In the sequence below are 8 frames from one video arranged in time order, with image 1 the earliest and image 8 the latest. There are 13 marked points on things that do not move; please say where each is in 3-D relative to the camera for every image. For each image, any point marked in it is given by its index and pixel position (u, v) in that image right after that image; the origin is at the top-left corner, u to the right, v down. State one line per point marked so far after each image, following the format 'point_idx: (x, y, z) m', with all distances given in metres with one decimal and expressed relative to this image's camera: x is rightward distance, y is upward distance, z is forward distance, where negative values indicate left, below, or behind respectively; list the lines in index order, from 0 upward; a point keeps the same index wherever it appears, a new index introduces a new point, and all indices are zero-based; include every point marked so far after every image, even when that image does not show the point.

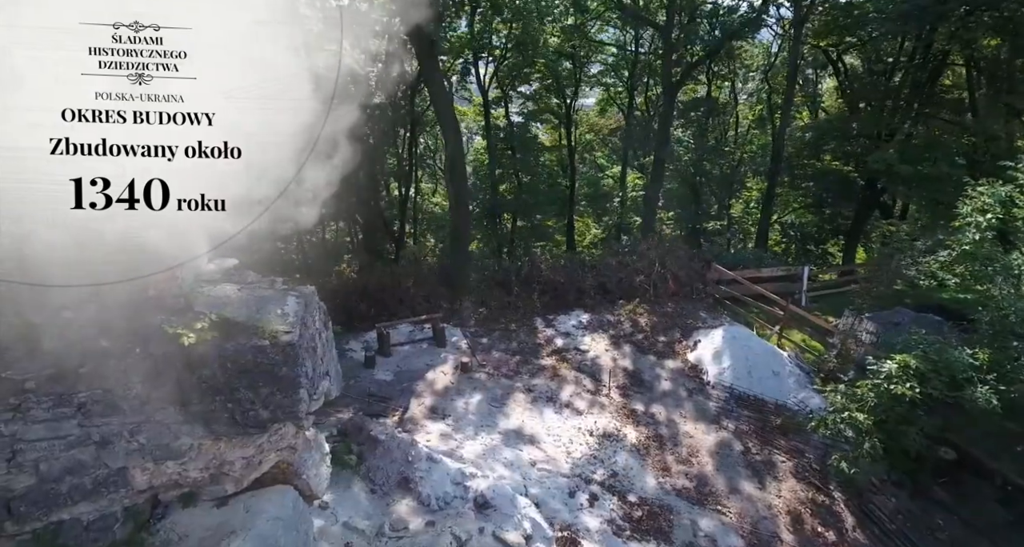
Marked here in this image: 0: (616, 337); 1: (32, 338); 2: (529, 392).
0: (+2.1, -1.2, +9.5) m
1: (-2.3, -0.4, +2.1) m
2: (+0.3, -1.9, +7.9) m
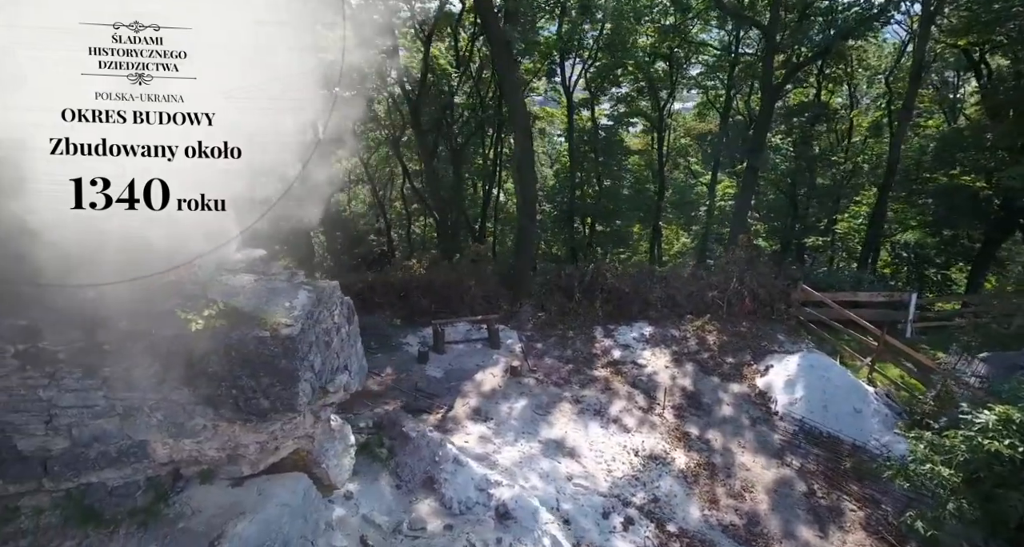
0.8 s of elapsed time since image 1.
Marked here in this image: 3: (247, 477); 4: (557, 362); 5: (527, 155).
0: (+3.1, -1.5, +9.0) m
1: (-2.3, -0.3, +2.3) m
2: (+1.0, -2.0, +7.7) m
3: (-1.7, -1.3, +3.2) m
4: (+0.9, -1.6, +8.7) m
5: (+0.4, +2.3, +9.6) m
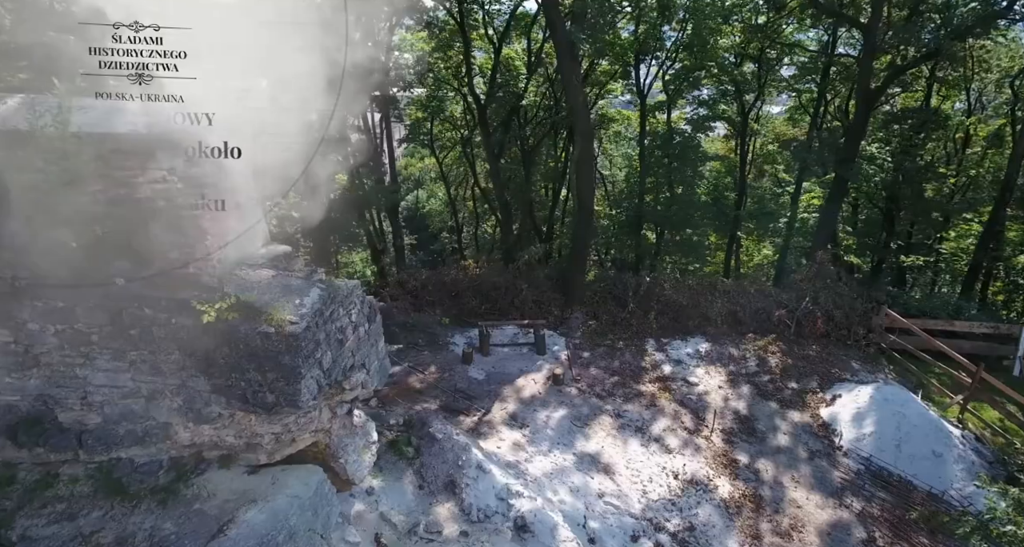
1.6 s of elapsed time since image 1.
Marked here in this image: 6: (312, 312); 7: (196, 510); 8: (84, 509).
0: (+3.8, -1.7, +8.4) m
1: (-2.3, -0.2, +2.5) m
2: (+1.6, -2.2, +7.4) m
3: (-1.6, -1.3, +3.3) m
4: (+1.6, -1.7, +8.4) m
5: (+1.5, +2.2, +9.4) m
6: (-1.1, -0.2, +2.6) m
7: (-1.9, -1.4, +2.9) m
8: (-2.5, -1.4, +2.9) m
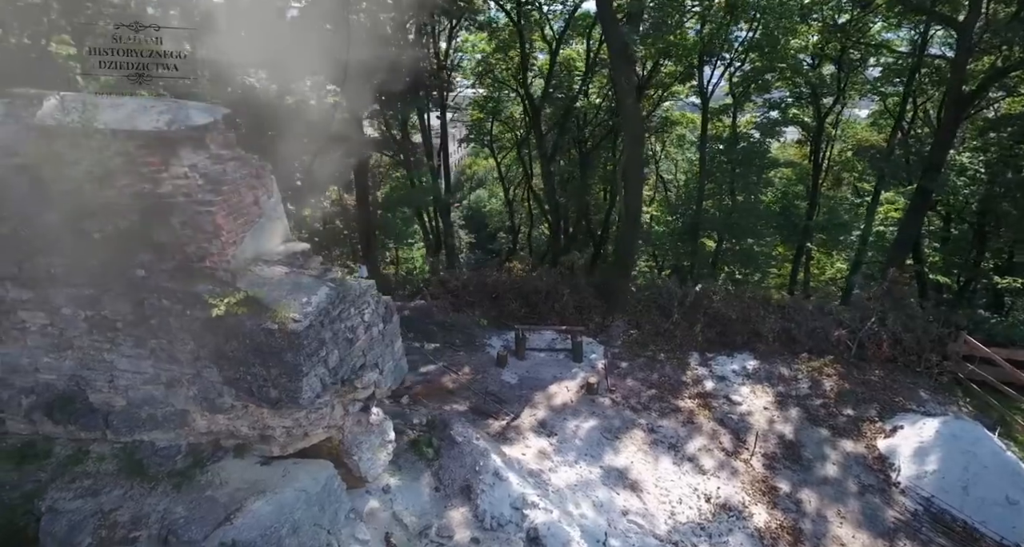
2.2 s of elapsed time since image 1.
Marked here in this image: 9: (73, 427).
0: (+4.4, -2.0, +7.9) m
1: (-2.3, -0.1, +2.7) m
2: (+2.0, -2.3, +7.1) m
3: (-1.6, -1.2, +3.3) m
4: (+2.1, -1.9, +8.2) m
5: (+2.3, +2.0, +9.1) m
6: (-1.0, -0.2, +2.6) m
7: (-1.9, -1.4, +3.0) m
8: (-2.5, -1.3, +3.0) m
9: (-2.7, -1.0, +3.1) m
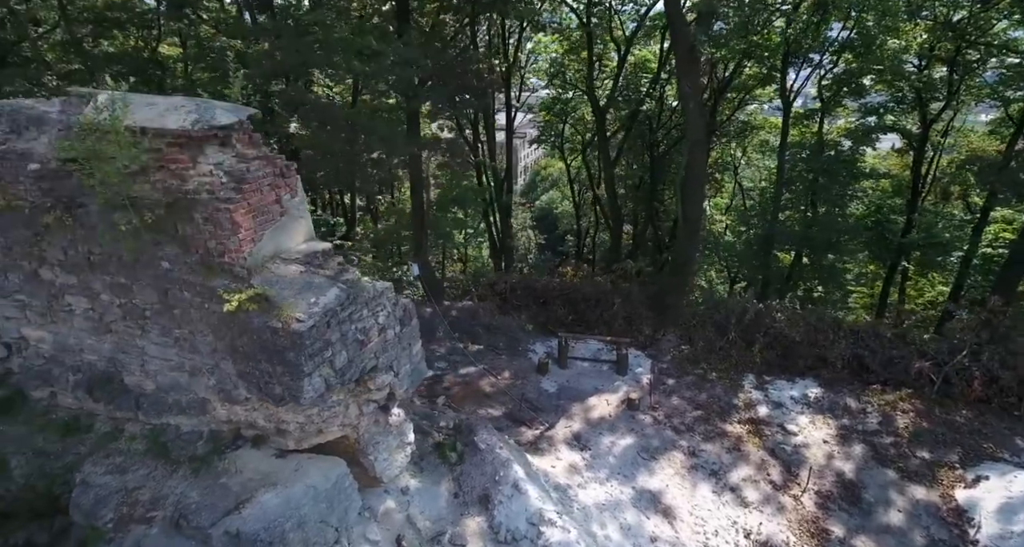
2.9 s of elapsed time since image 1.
0: (+4.9, -2.3, +7.2) m
1: (-2.2, -0.1, +2.8) m
2: (+2.4, -2.5, +6.7) m
3: (-1.5, -1.2, +3.4) m
4: (+2.7, -2.1, +7.7) m
5: (+3.2, +1.8, +8.7) m
6: (-1.0, -0.2, +2.6) m
7: (-1.8, -1.3, +3.1) m
8: (-2.5, -1.3, +3.2) m
9: (-2.7, -0.9, +3.3) m
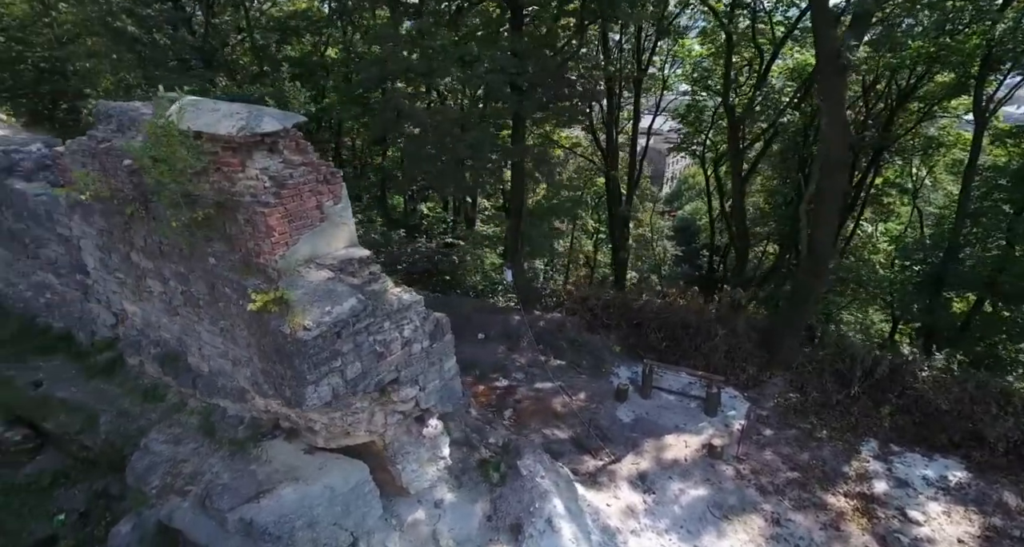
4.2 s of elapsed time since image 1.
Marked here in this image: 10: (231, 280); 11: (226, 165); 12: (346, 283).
0: (+5.6, -3.1, +5.8) m
1: (-2.0, 0.0, +3.1) m
2: (+3.1, -3.0, +5.8) m
3: (-1.4, -1.2, +3.5) m
4: (+3.6, -2.6, +6.8) m
5: (+4.7, +1.1, +7.6) m
6: (-0.9, -0.3, +2.6) m
7: (-1.8, -1.3, +3.3) m
8: (-2.3, -1.2, +3.5) m
9: (-2.5, -0.8, +3.6) m
10: (-1.6, 0.0, +2.9) m
11: (-1.6, +0.6, +2.8) m
12: (-1.0, -0.1, +2.9) m
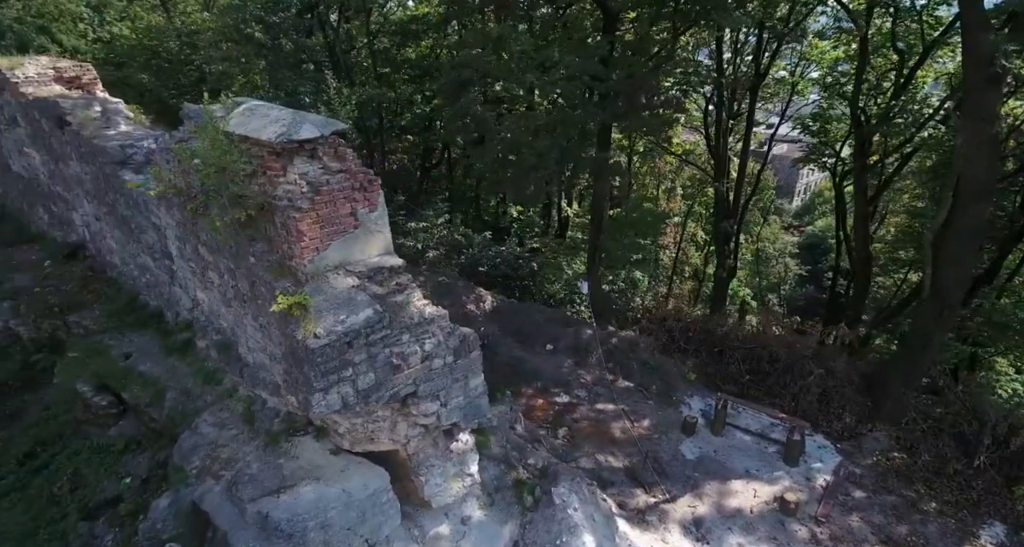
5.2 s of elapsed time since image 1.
0: (+5.9, -3.7, +4.5) m
1: (-1.8, 0.0, +3.3) m
2: (+3.4, -3.4, +5.0) m
3: (-1.2, -1.3, +3.5) m
4: (+4.1, -3.1, +5.9) m
5: (+5.6, +0.5, +6.5) m
6: (-0.9, -0.3, +2.6) m
7: (-1.6, -1.3, +3.4) m
8: (-2.1, -1.1, +3.7) m
9: (-2.2, -0.7, +3.9) m
10: (-1.5, 0.0, +3.0) m
11: (-1.4, +0.6, +2.9) m
12: (-0.8, -0.1, +2.9) m
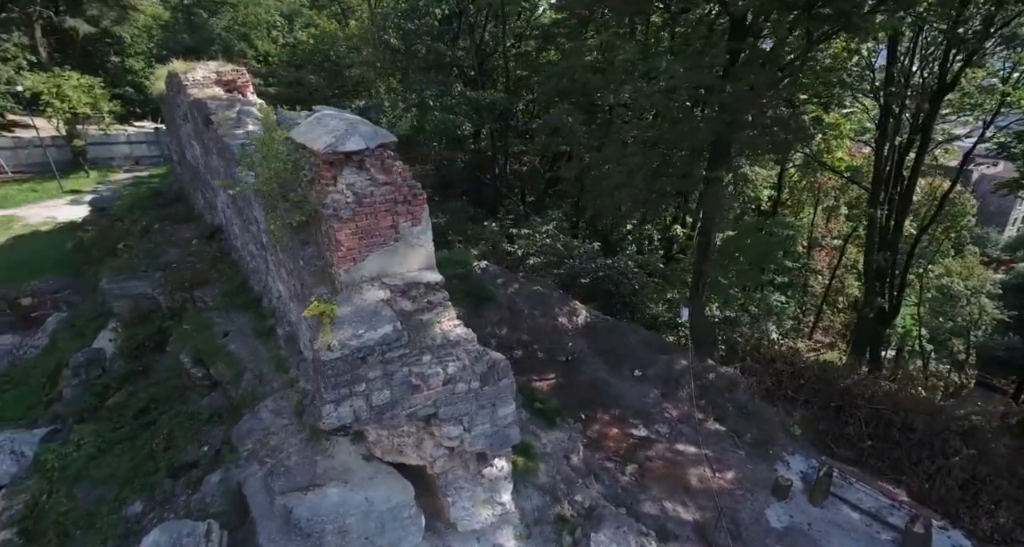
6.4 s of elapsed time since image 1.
0: (+5.8, -4.5, +2.9) m
1: (-1.5, 0.0, +3.5) m
2: (+3.6, -4.0, +4.0) m
3: (-1.0, -1.3, +3.6) m
4: (+4.5, -3.8, +4.6) m
5: (+6.5, -0.3, +4.9) m
6: (-0.8, -0.4, +2.6) m
7: (-1.4, -1.3, +3.5) m
8: (-1.8, -1.1, +4.0) m
9: (-1.9, -0.7, +4.1) m
10: (-1.3, -0.1, +3.1) m
11: (-1.2, +0.6, +3.0) m
12: (-0.7, -0.2, +2.9) m
